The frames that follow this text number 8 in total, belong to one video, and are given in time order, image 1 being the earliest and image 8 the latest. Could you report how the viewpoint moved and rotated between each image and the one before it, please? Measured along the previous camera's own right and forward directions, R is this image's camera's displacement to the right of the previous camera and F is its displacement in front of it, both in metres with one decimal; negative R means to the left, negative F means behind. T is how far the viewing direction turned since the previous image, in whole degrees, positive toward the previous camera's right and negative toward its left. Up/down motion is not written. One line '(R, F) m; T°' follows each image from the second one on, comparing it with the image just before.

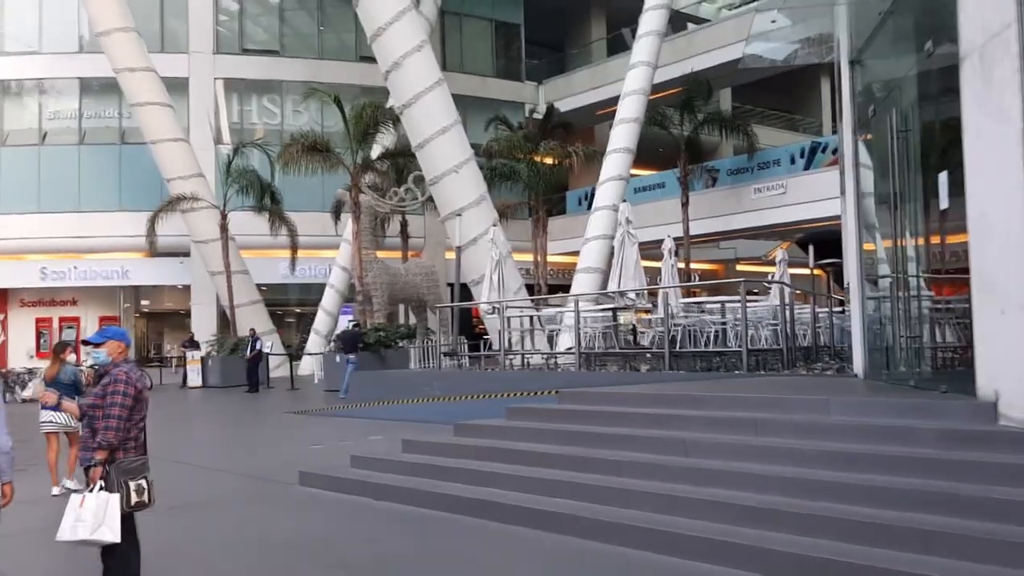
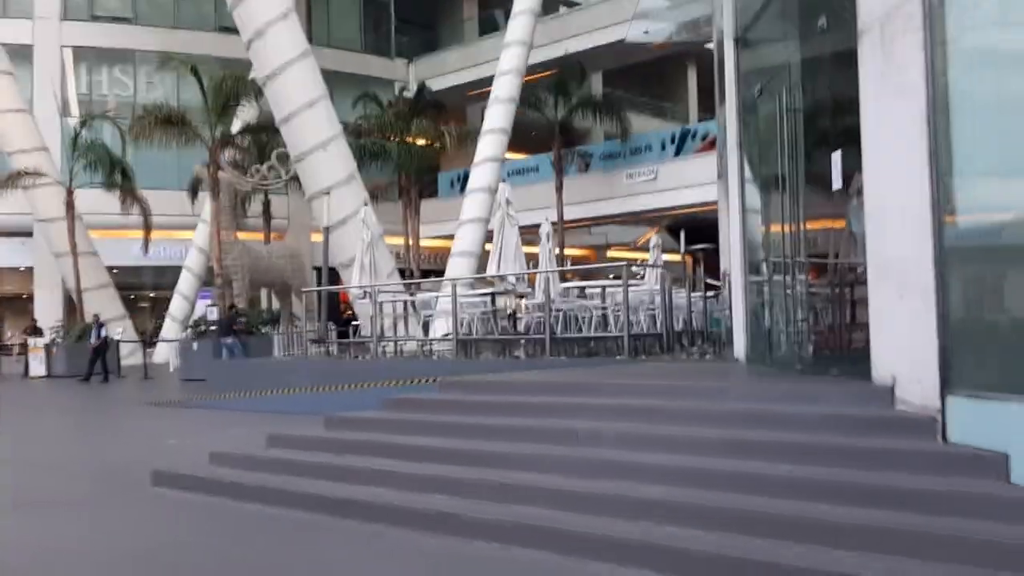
(0.0, +0.5) m; +8°
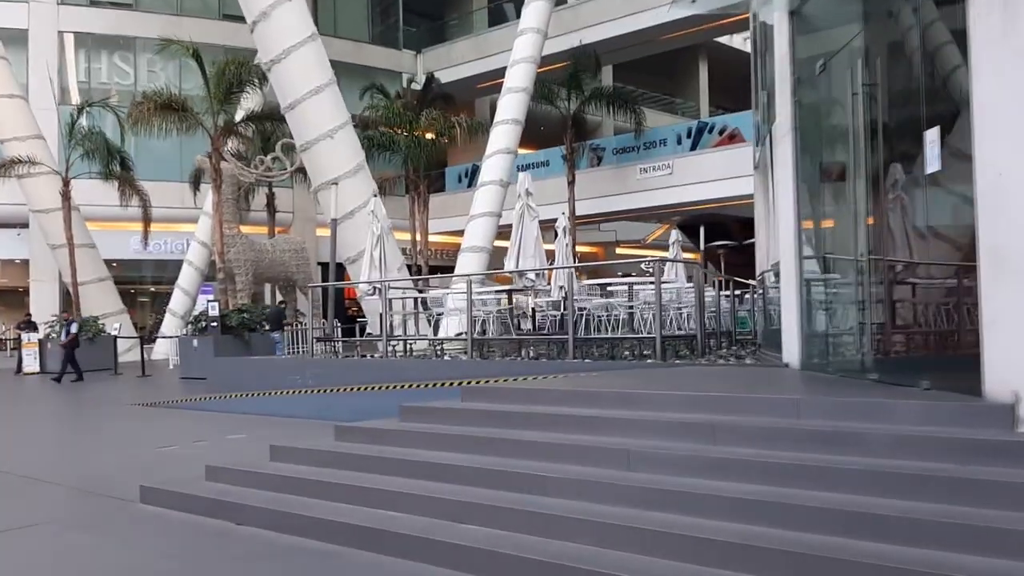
(-0.2, +0.7) m; 0°
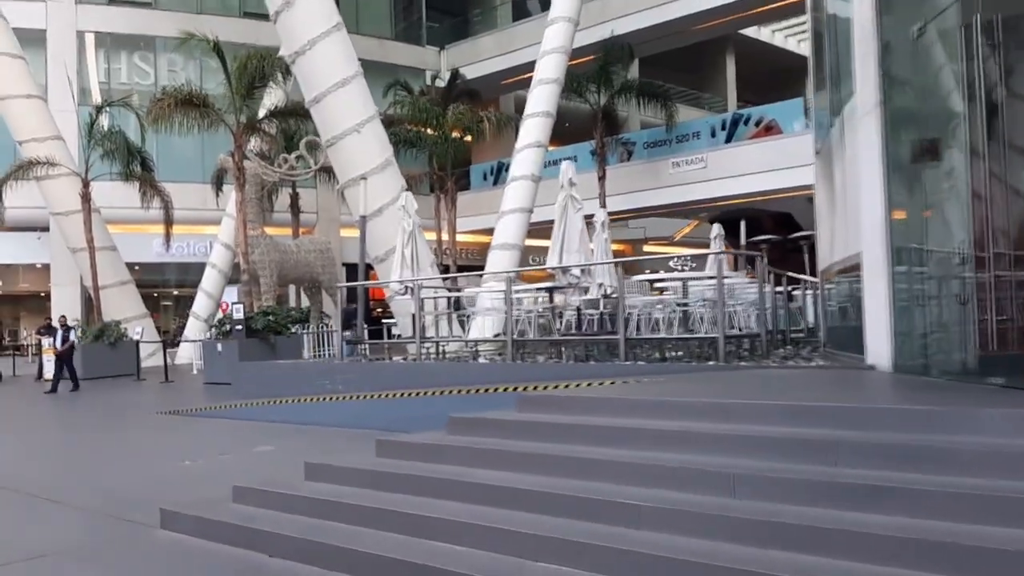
(-0.2, +0.7) m; -1°
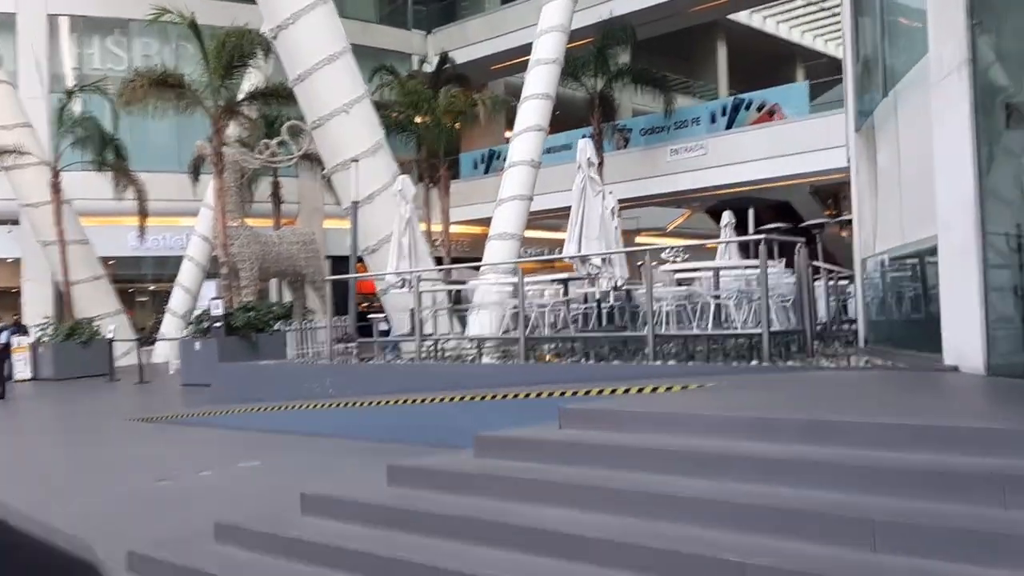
(-0.3, +1.0) m; +1°
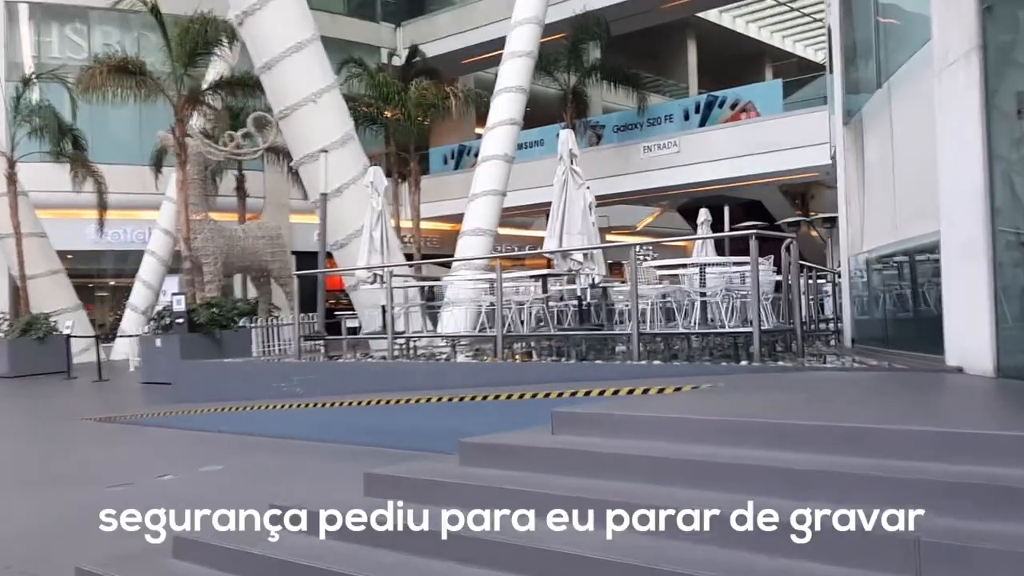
(-0.1, +0.4) m; +2°
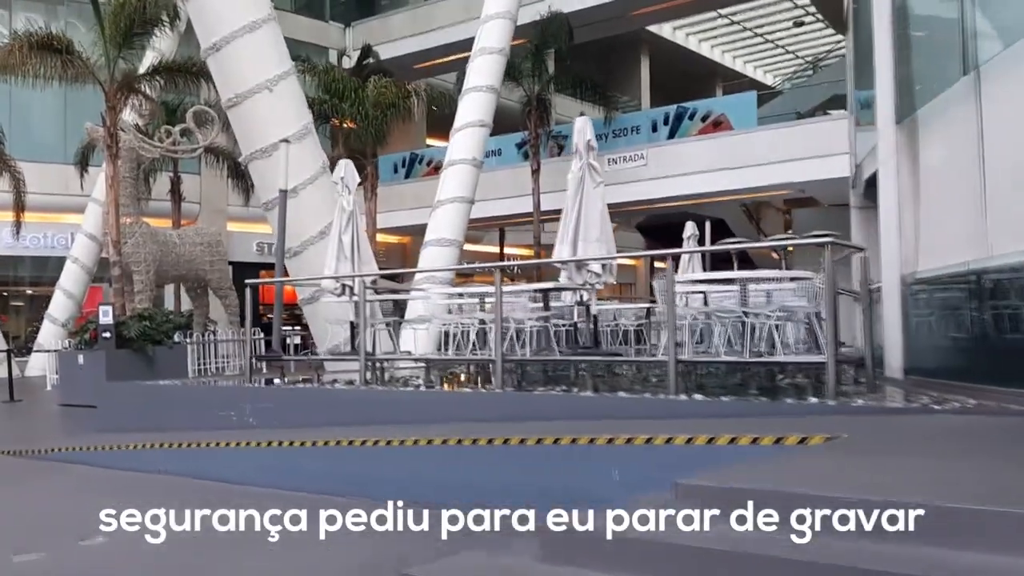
(-0.5, +1.4) m; +4°
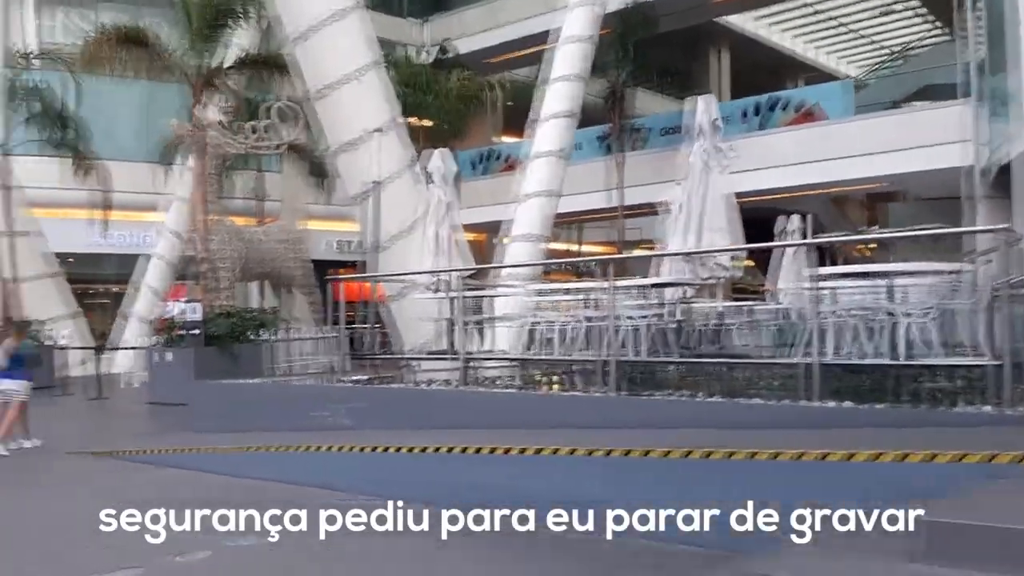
(-0.3, +0.5) m; -4°
